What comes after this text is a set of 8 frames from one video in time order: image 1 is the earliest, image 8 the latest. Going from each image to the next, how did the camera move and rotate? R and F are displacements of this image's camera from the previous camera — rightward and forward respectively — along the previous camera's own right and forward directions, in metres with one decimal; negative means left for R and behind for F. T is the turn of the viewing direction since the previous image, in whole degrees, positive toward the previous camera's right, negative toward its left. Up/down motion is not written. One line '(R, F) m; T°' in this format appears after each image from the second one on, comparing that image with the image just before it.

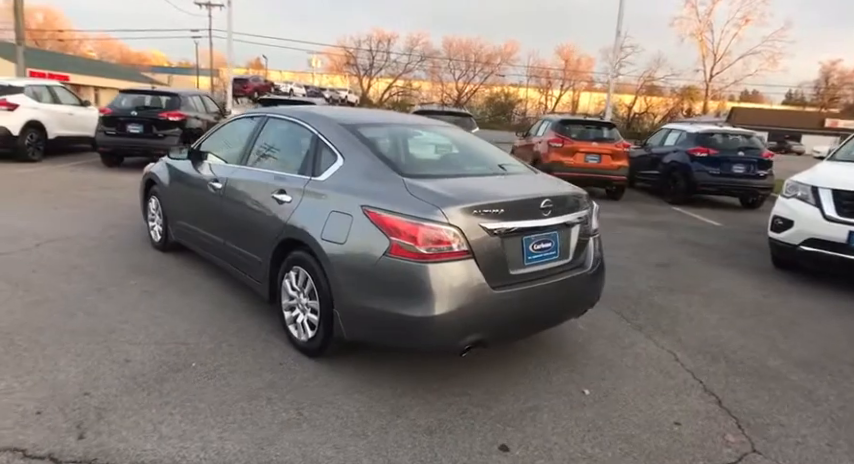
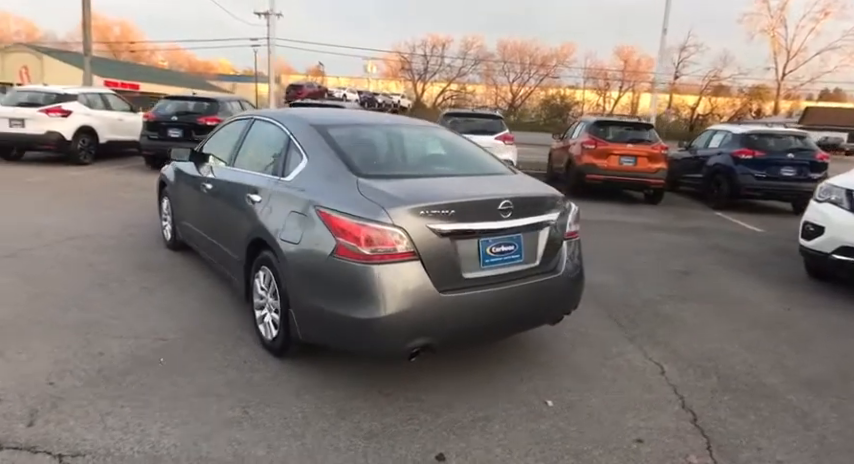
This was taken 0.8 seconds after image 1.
(+0.6, +0.1) m; -6°
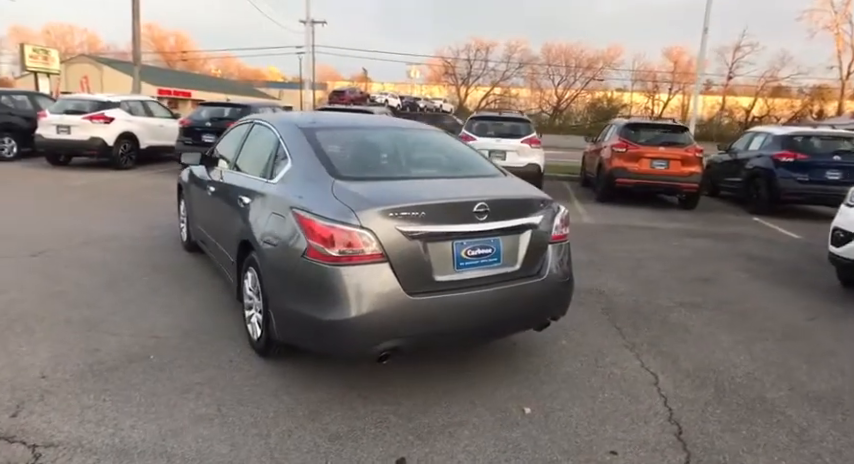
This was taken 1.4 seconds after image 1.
(+0.4, 0.0) m; -5°
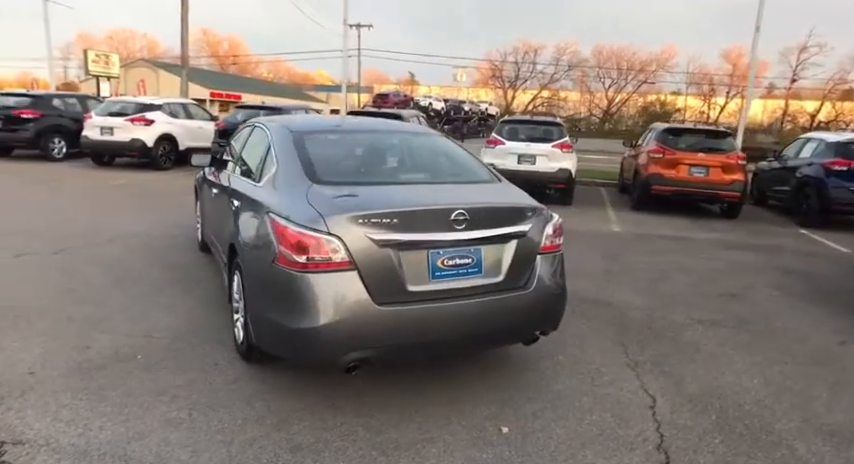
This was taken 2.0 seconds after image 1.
(+0.4, +0.1) m; -5°
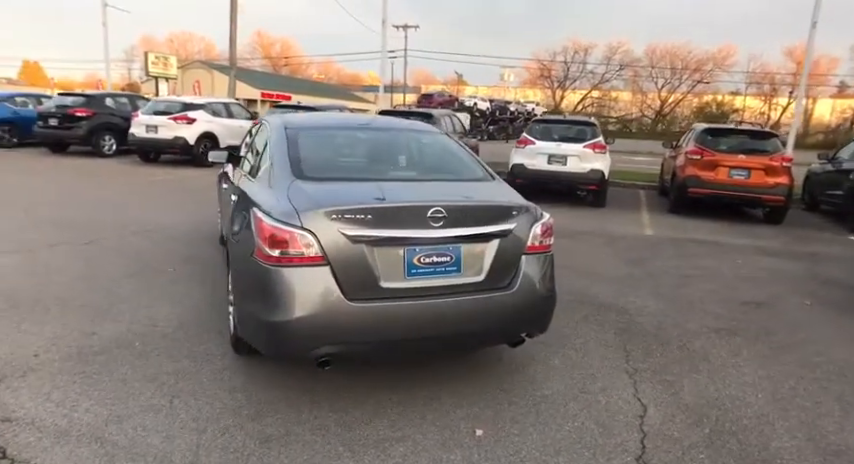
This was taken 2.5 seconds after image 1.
(+0.4, 0.0) m; -5°
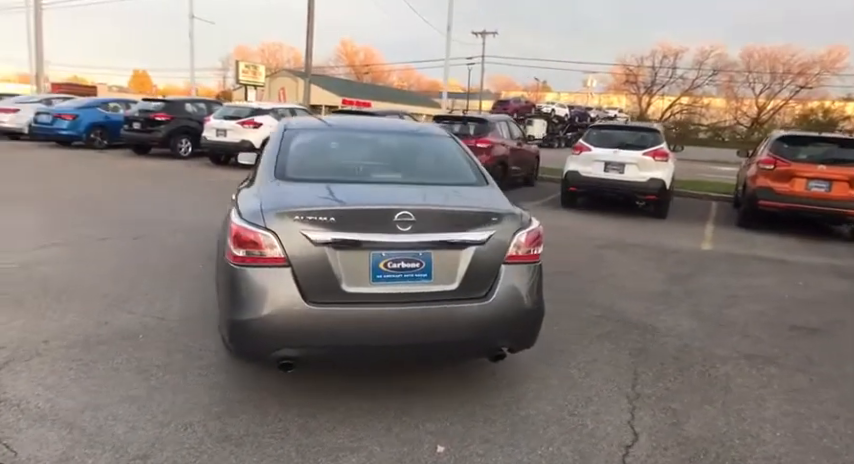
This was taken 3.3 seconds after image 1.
(+0.5, +0.1) m; -8°
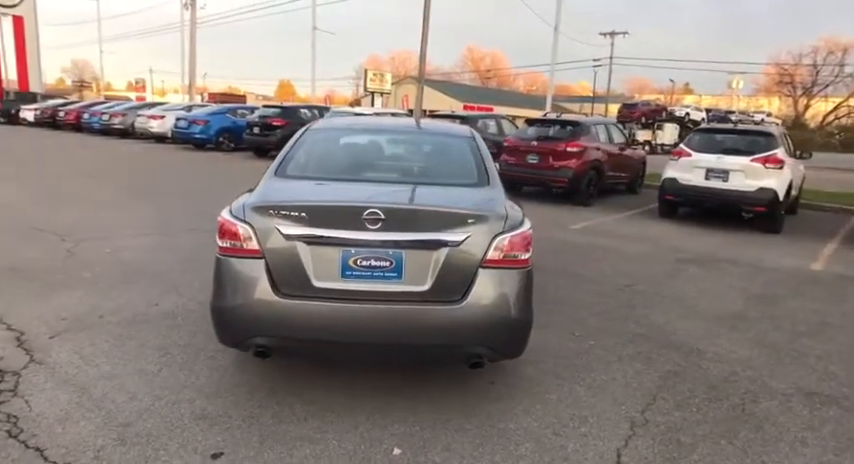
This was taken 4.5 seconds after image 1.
(+0.7, +0.1) m; -13°
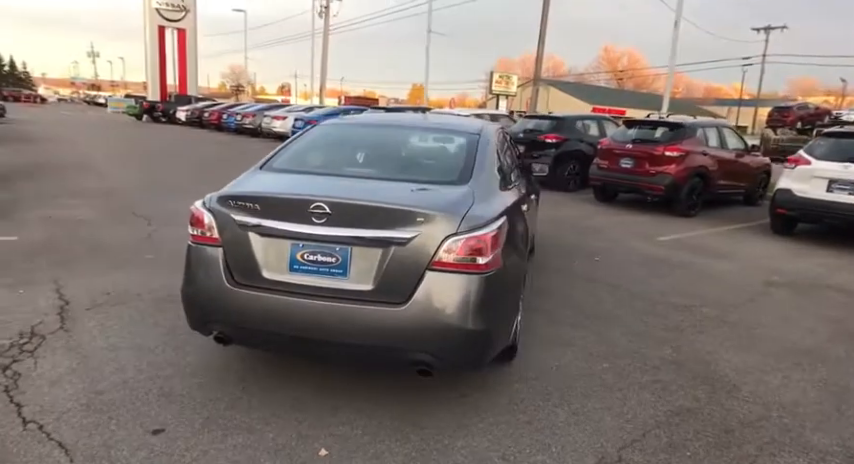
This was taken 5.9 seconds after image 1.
(+0.8, +0.2) m; -13°
